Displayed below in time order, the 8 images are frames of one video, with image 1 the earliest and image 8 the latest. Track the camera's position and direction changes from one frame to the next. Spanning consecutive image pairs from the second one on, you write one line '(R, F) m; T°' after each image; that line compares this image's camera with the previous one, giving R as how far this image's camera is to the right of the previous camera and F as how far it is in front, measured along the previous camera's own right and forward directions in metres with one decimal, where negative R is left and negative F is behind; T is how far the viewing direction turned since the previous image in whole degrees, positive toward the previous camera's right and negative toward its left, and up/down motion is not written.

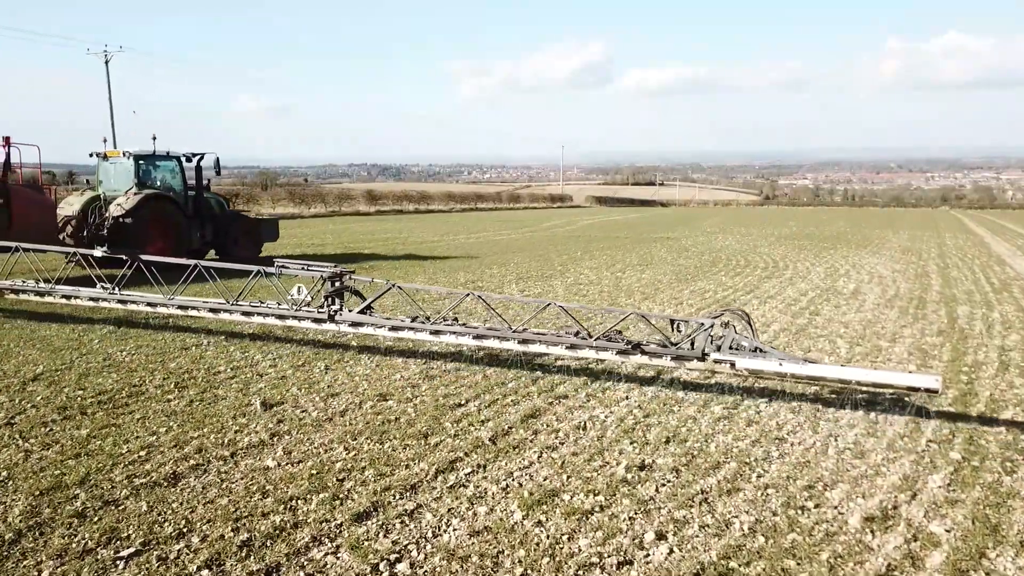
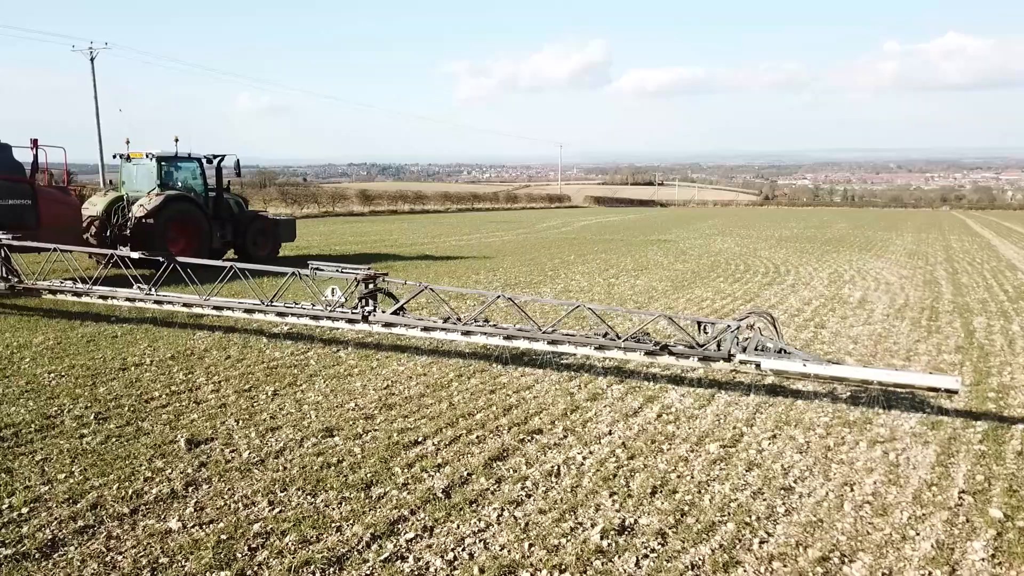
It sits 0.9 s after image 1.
(-0.3, -0.2) m; 0°
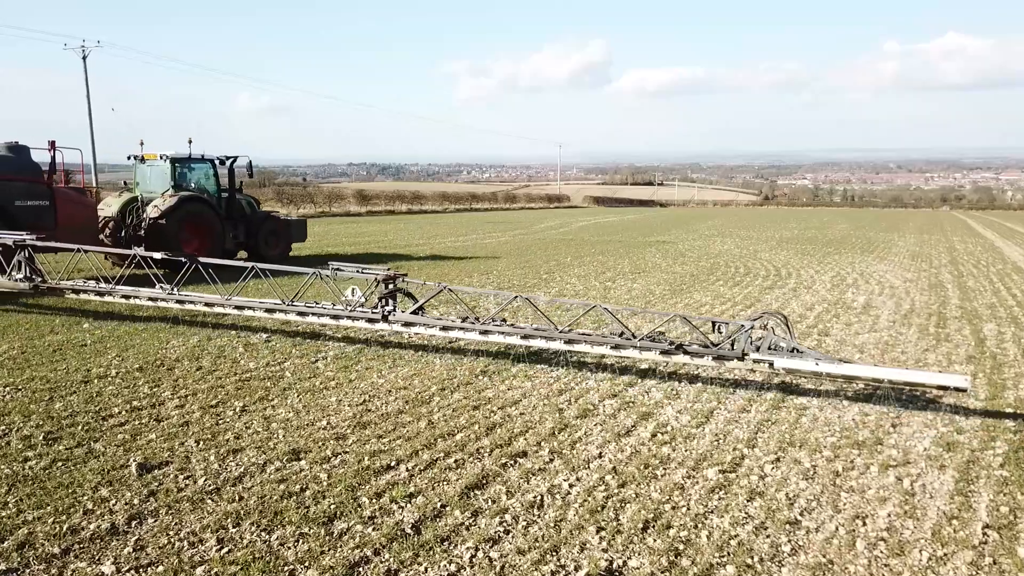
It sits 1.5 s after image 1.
(-0.2, -0.1) m; 0°
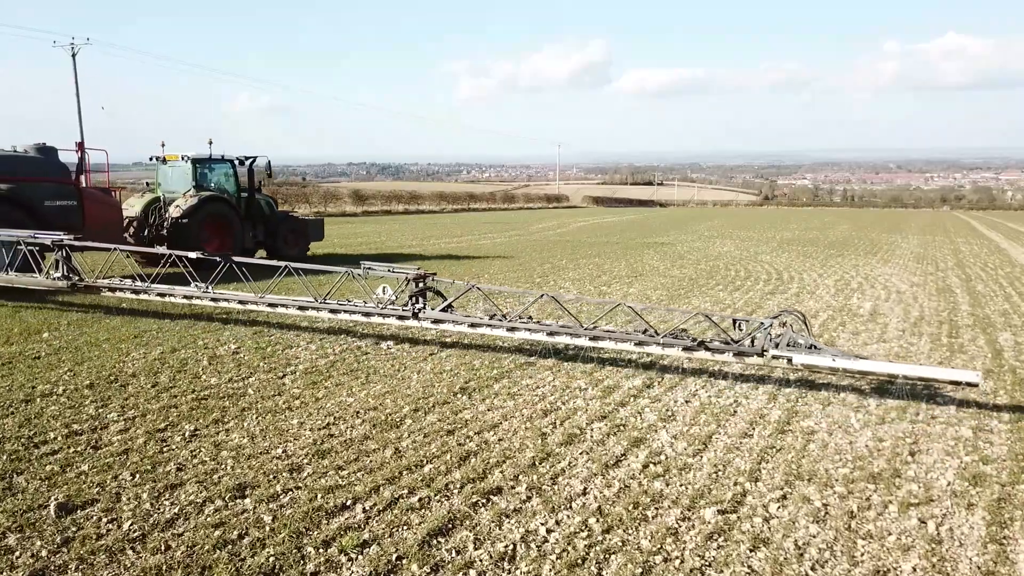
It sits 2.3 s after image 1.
(-0.3, -0.2) m; 0°
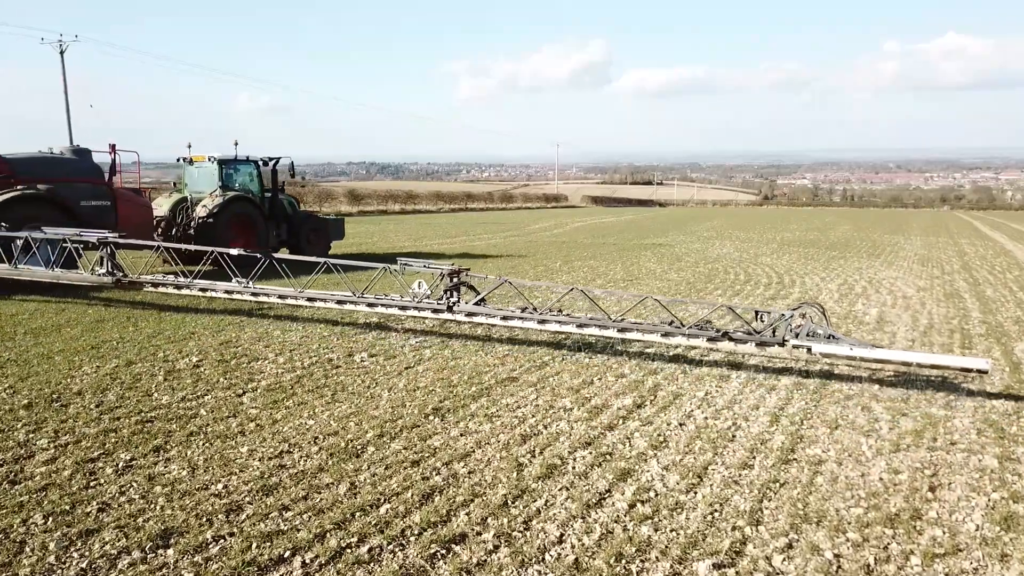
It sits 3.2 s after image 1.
(-0.3, -0.3) m; 0°
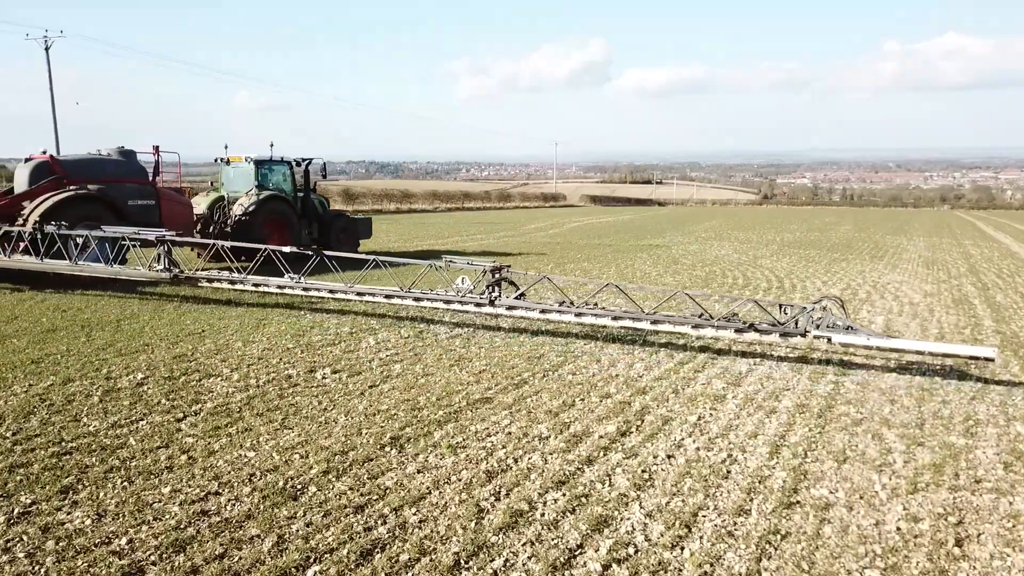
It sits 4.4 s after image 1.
(-0.4, -0.5) m; 0°
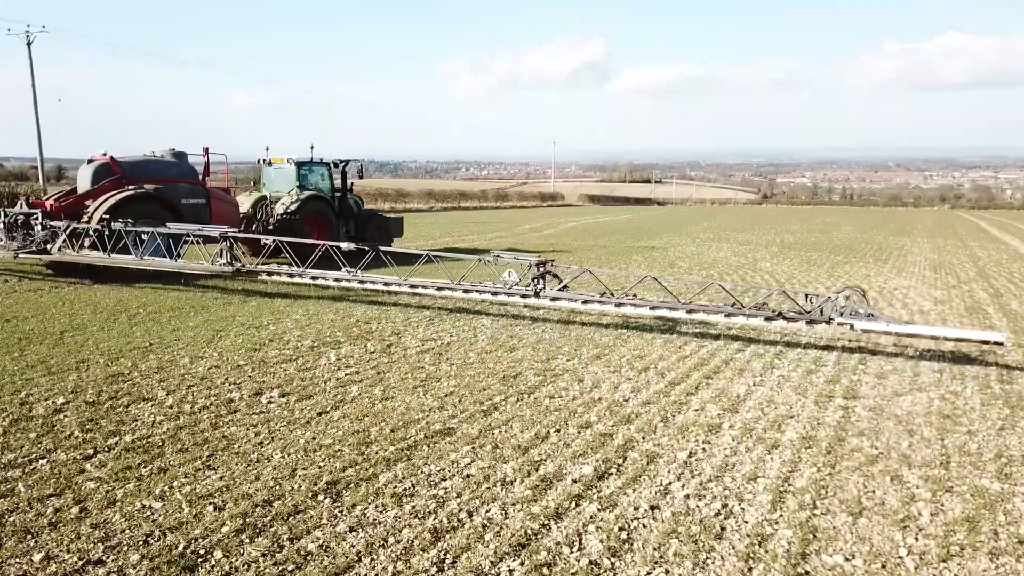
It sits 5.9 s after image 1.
(-0.6, -0.6) m; 0°
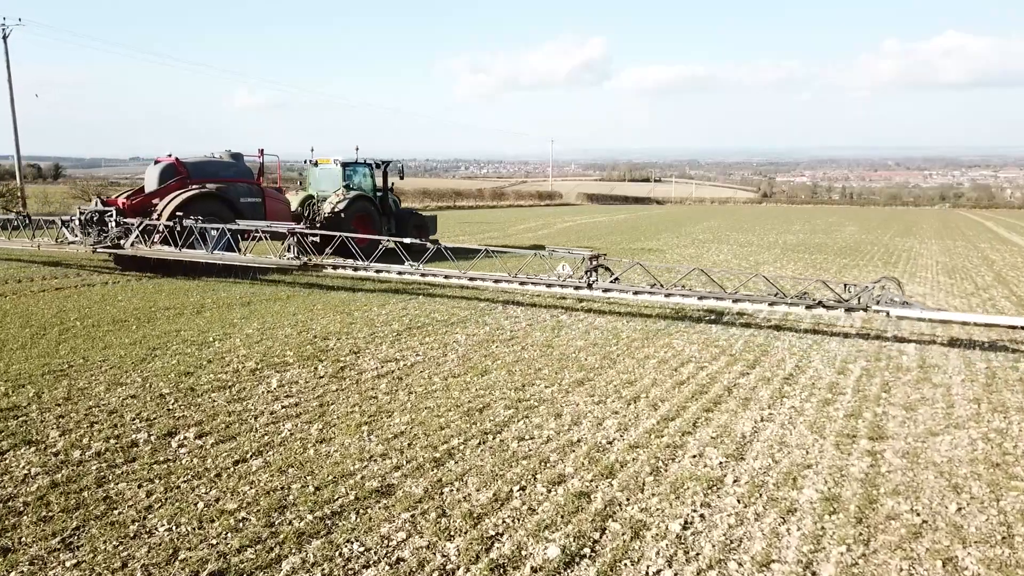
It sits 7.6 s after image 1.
(-0.7, -0.6) m; 0°
